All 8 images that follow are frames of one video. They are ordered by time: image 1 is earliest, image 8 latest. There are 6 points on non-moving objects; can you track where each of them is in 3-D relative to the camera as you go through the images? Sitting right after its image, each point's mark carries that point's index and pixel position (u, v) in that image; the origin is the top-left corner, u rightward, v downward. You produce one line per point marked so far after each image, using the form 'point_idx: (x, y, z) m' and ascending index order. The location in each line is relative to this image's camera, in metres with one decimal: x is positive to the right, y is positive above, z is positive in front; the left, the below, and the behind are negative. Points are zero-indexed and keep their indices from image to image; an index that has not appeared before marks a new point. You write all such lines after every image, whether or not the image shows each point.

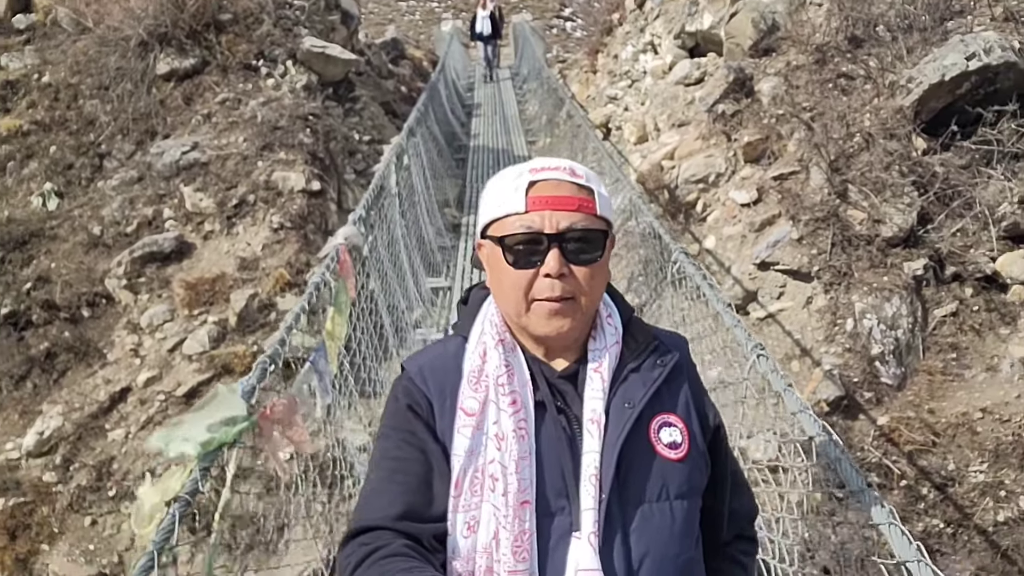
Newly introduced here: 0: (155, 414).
0: (-1.5, -0.5, +3.9) m
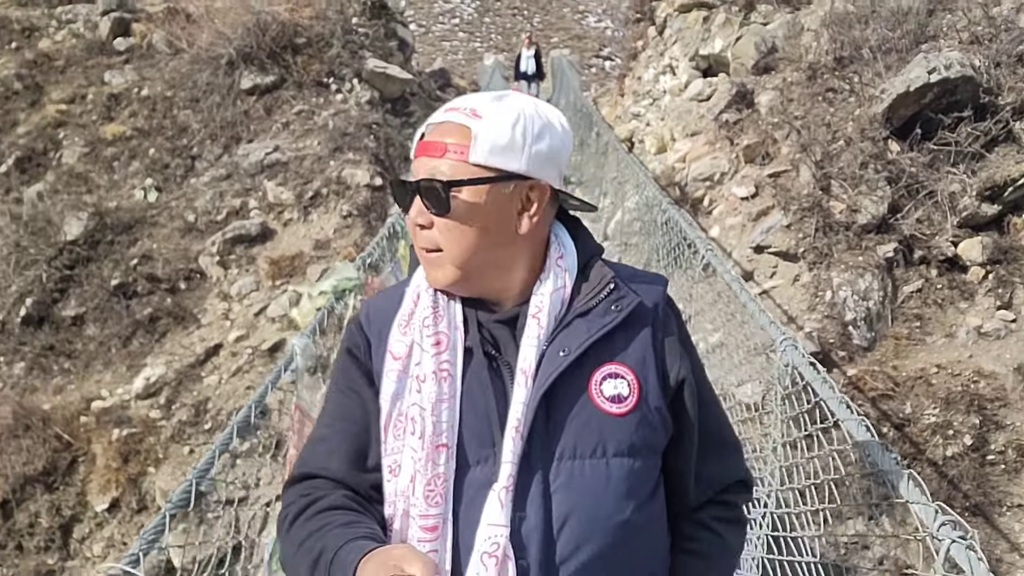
0: (-1.4, -0.4, +4.7) m
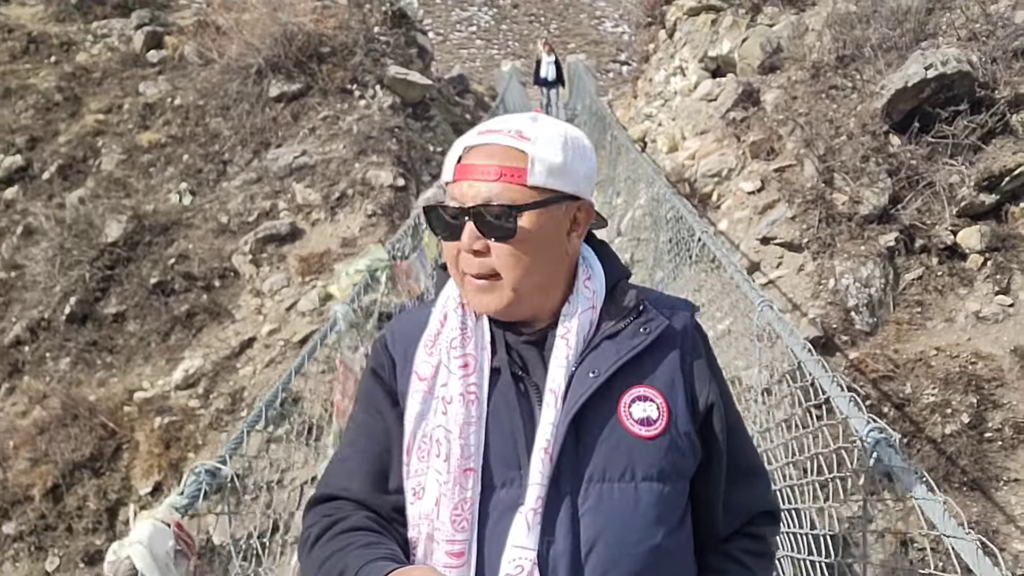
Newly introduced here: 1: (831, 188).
0: (-1.3, -0.4, +4.9) m
1: (+1.8, +0.6, +5.1) m
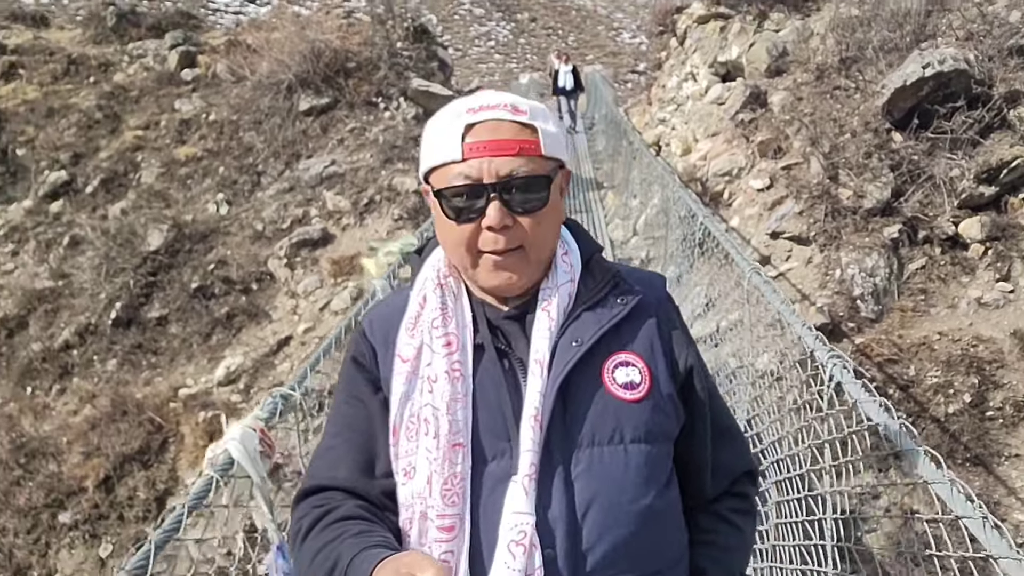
0: (-1.1, -0.4, +5.2) m
1: (+1.9, +0.6, +5.3) m
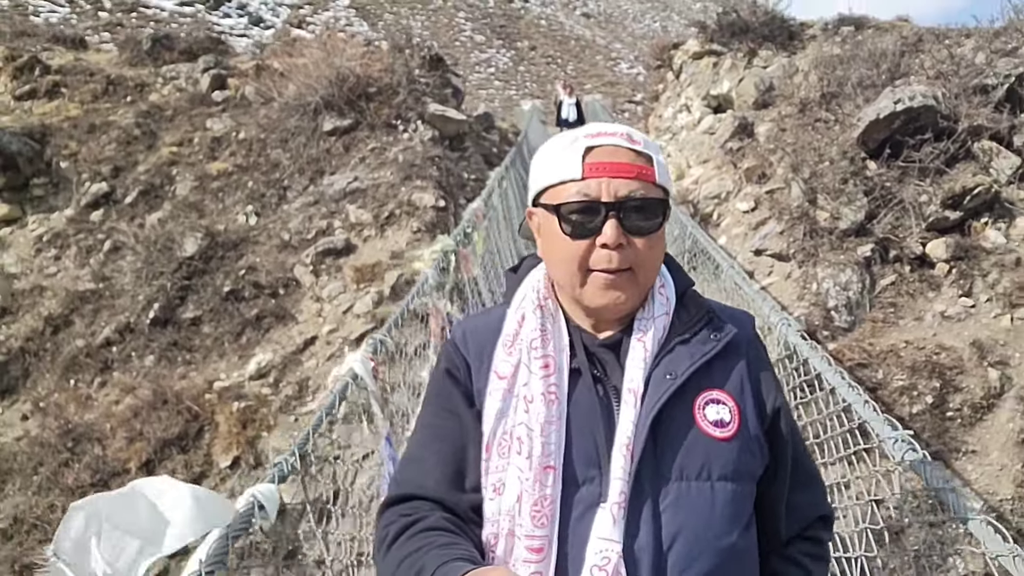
0: (-1.1, -0.4, +5.7) m
1: (+1.9, +0.5, +5.8) m
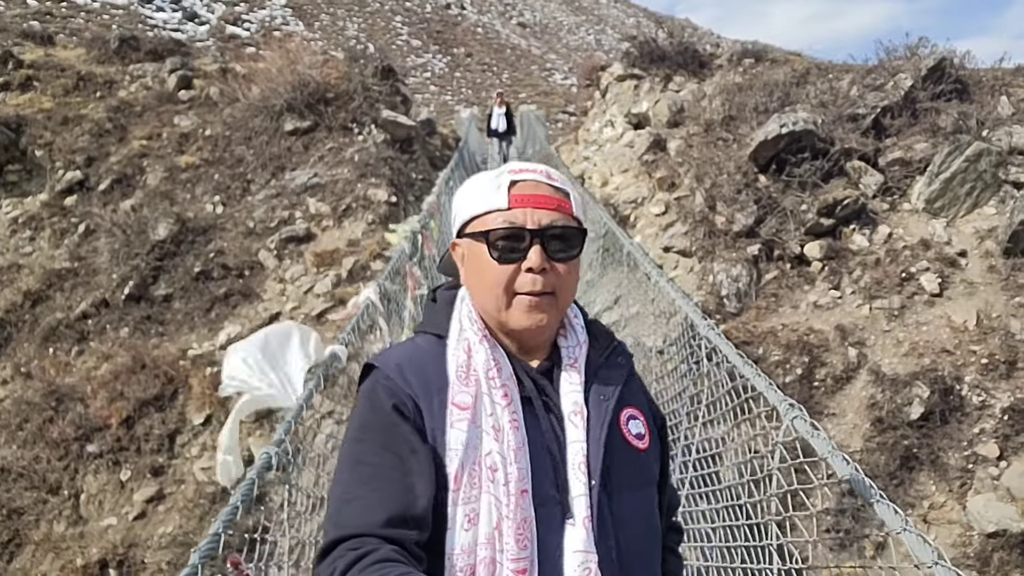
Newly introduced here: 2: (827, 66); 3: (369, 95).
0: (-1.5, -0.3, +6.5) m
1: (+1.5, +0.6, +6.9) m
2: (+3.0, +2.1, +8.7) m
3: (-1.4, +1.9, +8.8) m
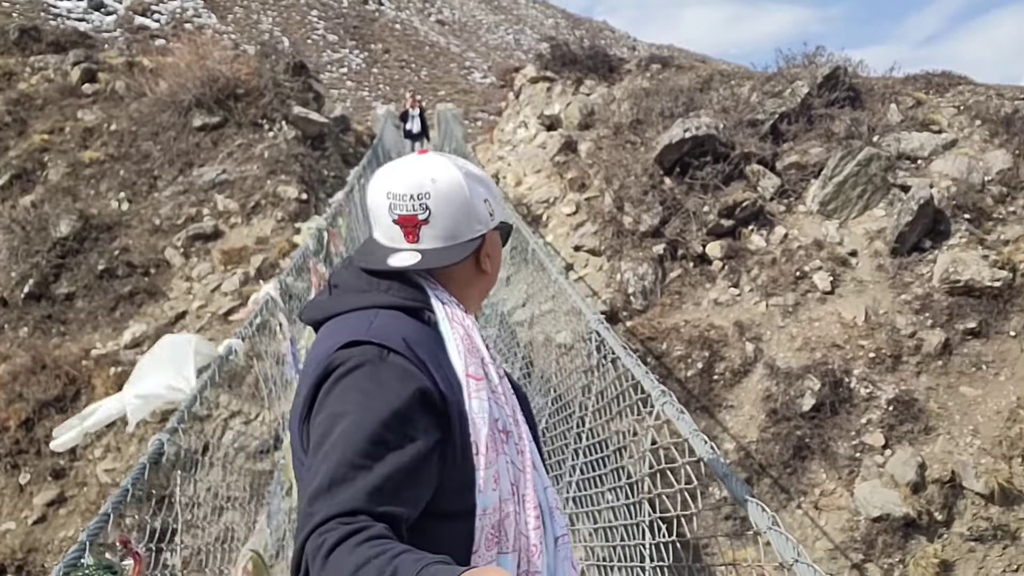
0: (-2.1, -0.3, +6.4) m
1: (+0.8, +0.6, +7.0) m
2: (+2.1, +2.1, +9.0) m
3: (-2.2, +1.9, +8.8) m
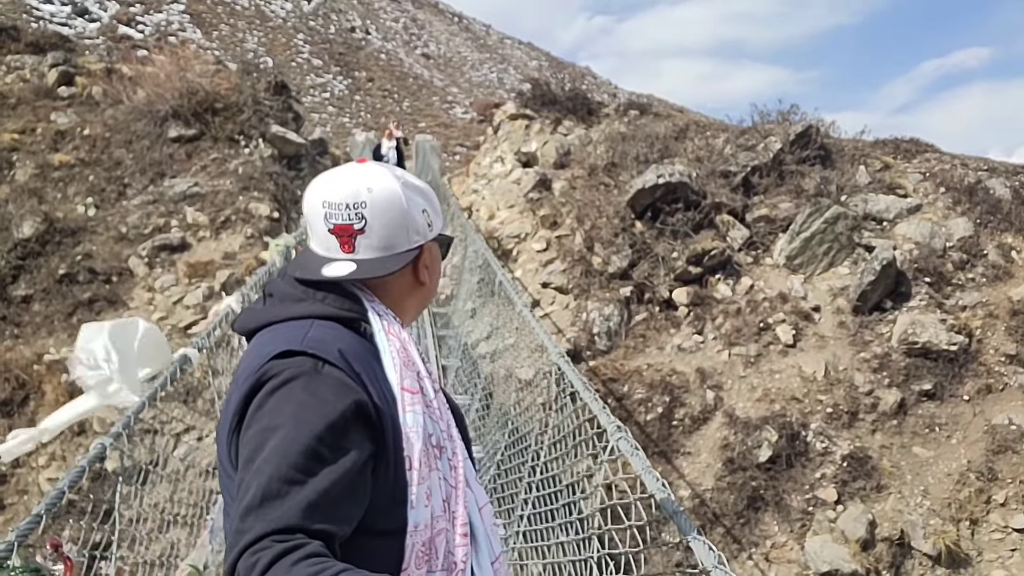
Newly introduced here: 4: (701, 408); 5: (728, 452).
0: (-2.4, -0.3, +6.3) m
1: (+0.6, +0.3, +7.1) m
2: (+1.9, +1.7, +9.2) m
3: (-2.4, +1.7, +8.8) m
4: (+1.3, -0.8, +6.1) m
5: (+1.4, -1.0, +5.8) m
